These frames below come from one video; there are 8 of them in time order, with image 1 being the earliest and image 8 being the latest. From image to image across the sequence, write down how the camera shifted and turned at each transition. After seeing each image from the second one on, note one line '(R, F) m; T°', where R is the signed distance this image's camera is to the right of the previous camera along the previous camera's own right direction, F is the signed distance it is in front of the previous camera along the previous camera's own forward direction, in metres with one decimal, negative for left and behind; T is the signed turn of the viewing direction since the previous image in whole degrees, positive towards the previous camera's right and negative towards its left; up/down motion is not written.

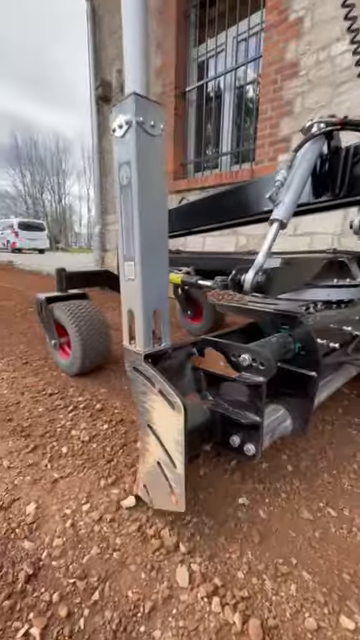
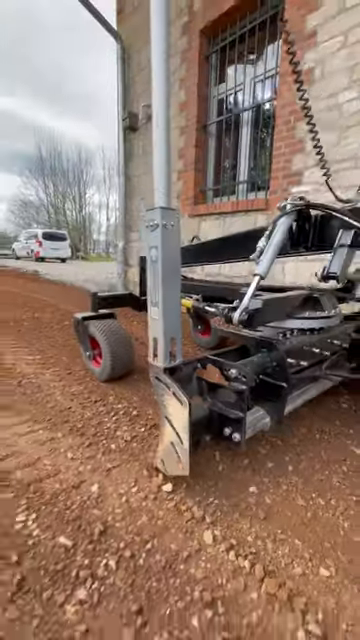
(-0.1, -0.3) m; -3°
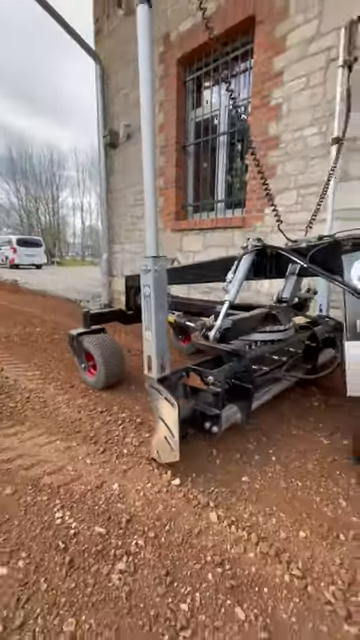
(-0.1, -0.3) m; +4°
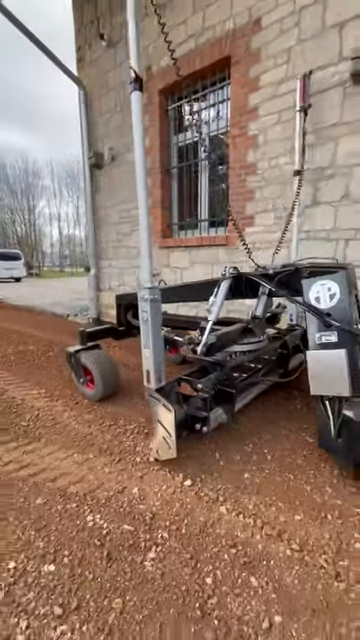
(-0.1, -0.3) m; +4°
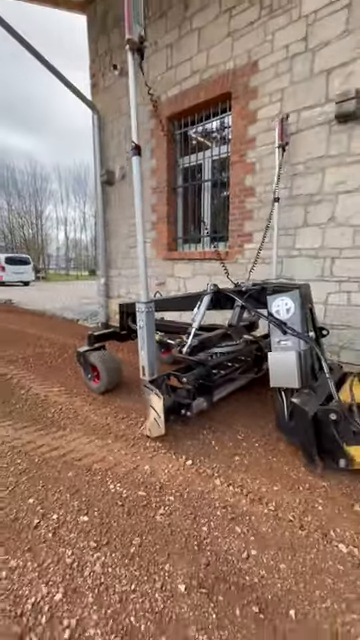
(0.0, -0.4) m; -1°
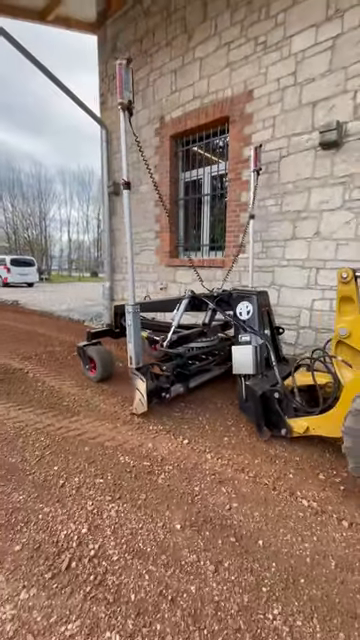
(0.0, -0.4) m; 0°
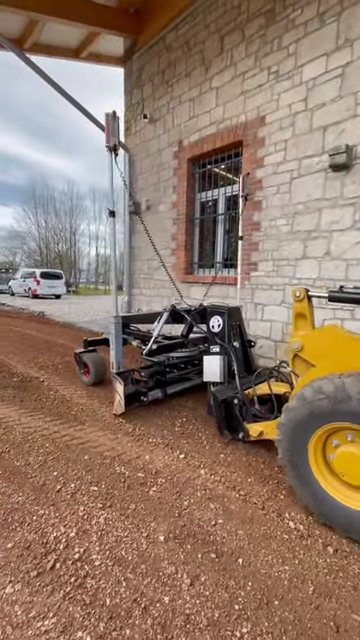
(+0.2, -0.1) m; -4°
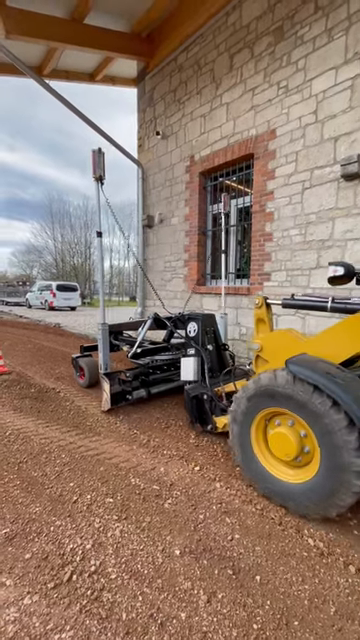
(0.0, 0.0) m; -3°
